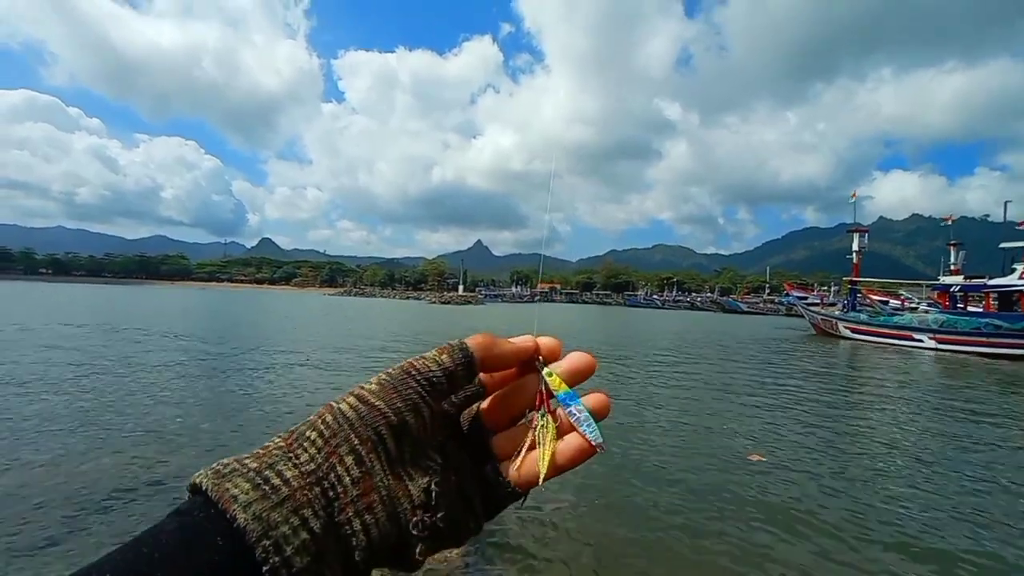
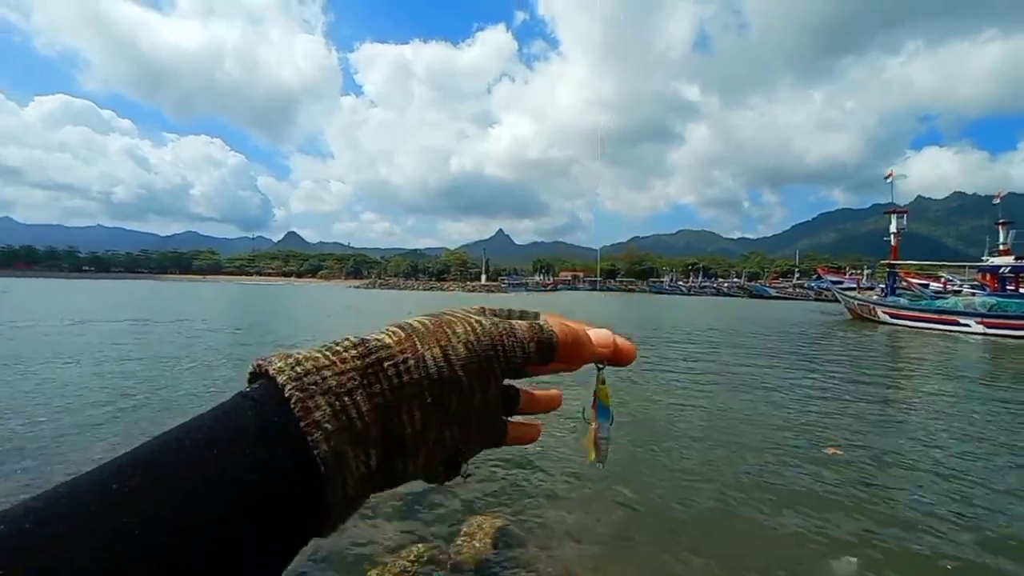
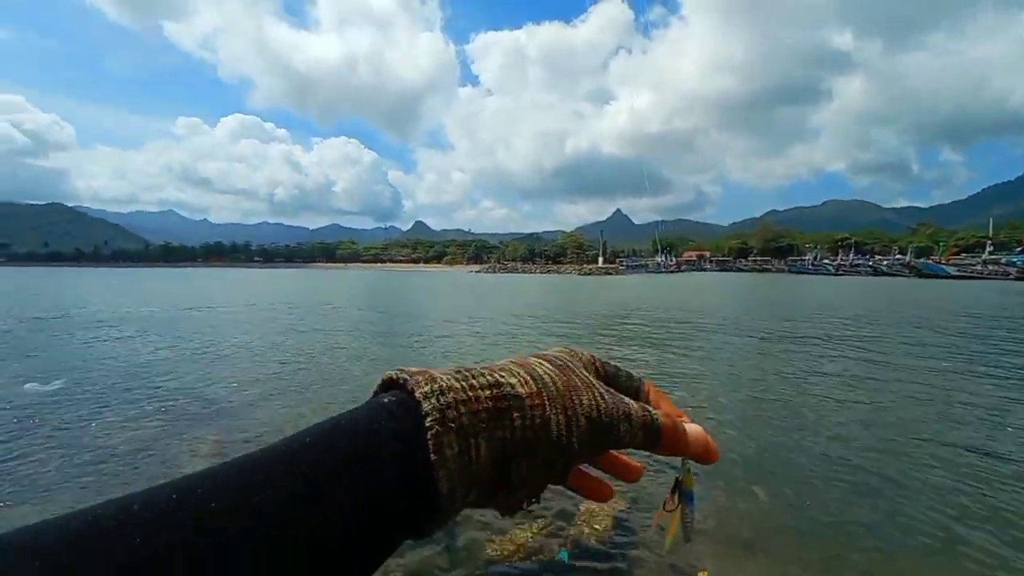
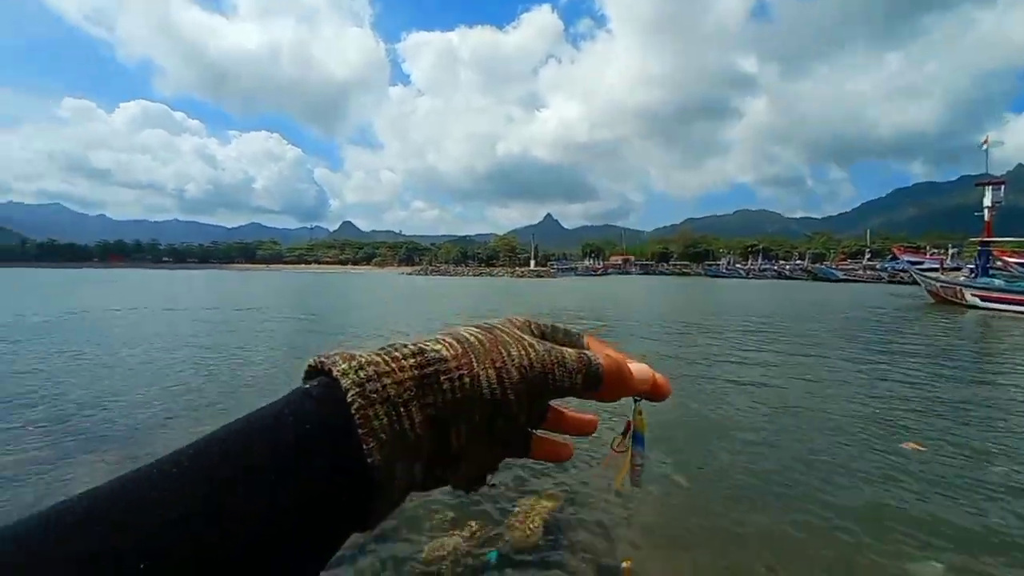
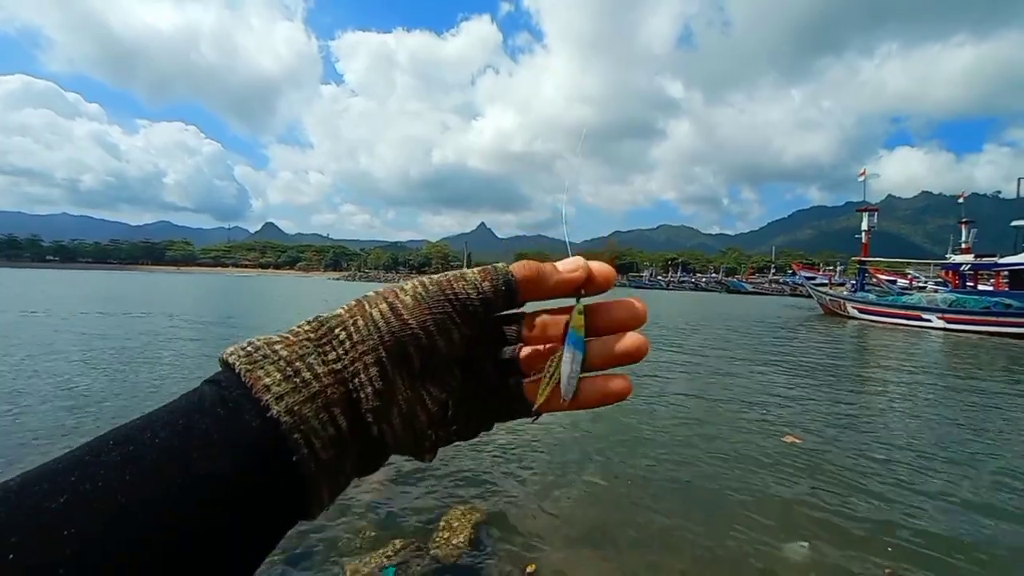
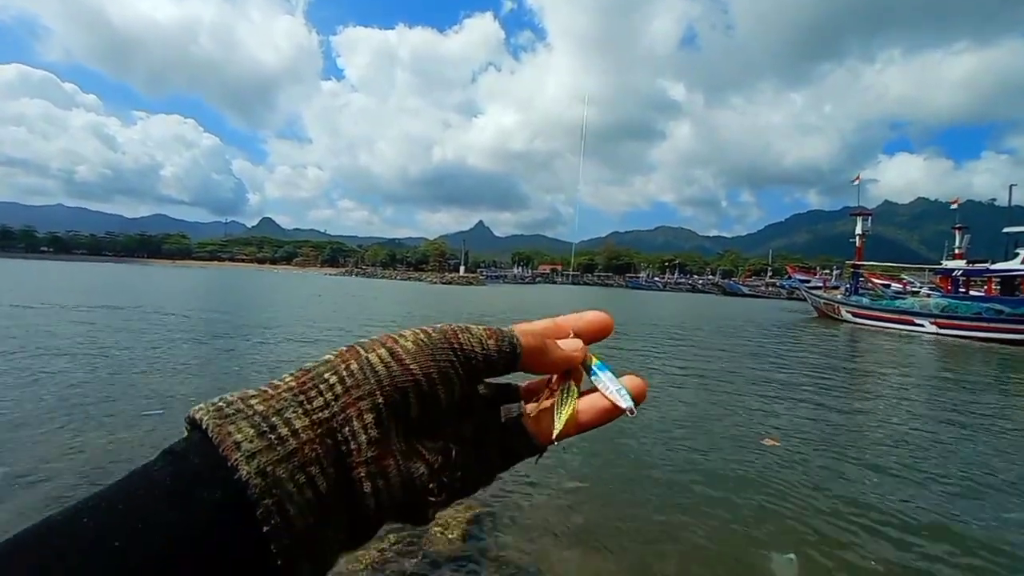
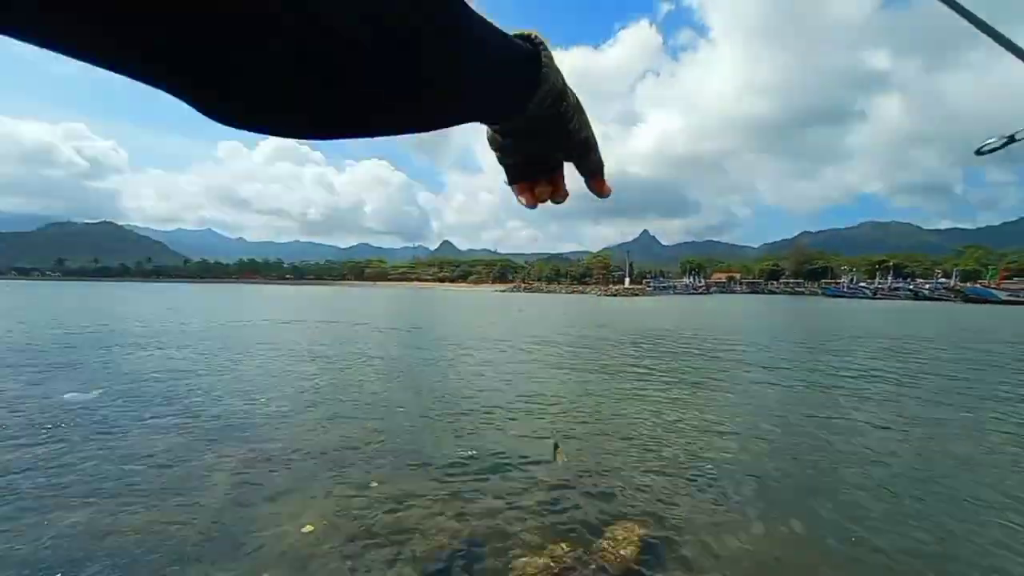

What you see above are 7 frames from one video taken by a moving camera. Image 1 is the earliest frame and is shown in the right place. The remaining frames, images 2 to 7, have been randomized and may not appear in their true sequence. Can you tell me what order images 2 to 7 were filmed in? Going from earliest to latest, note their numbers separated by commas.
6, 5, 2, 4, 3, 7
